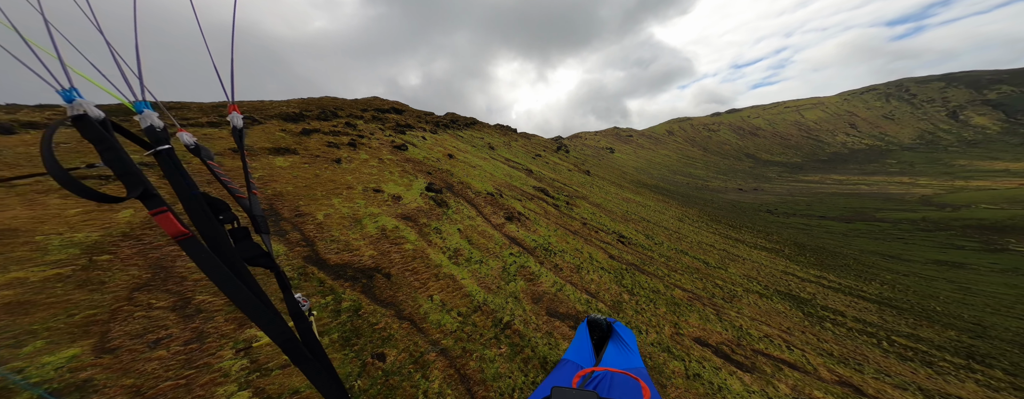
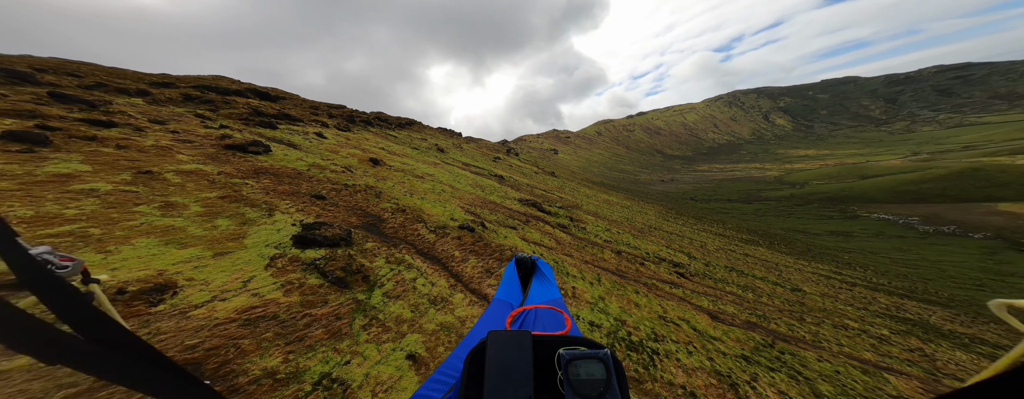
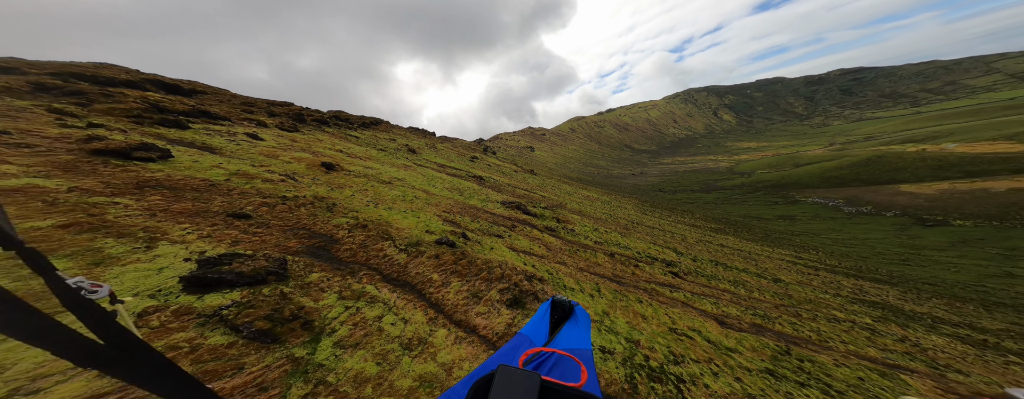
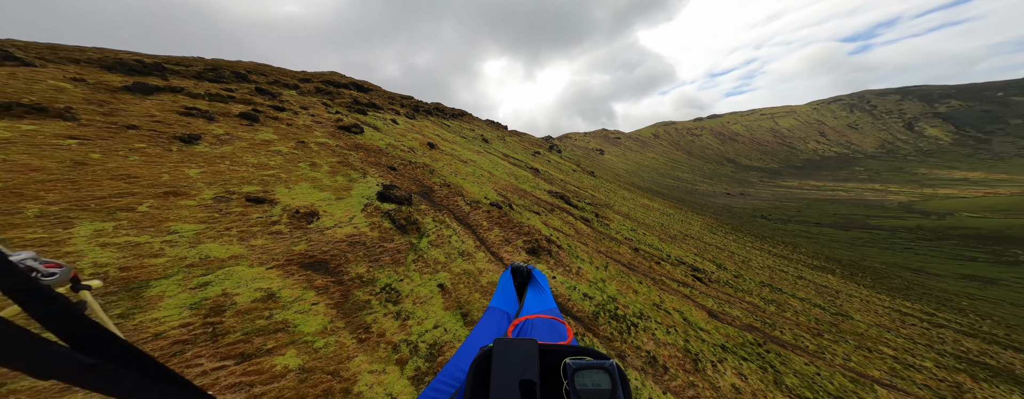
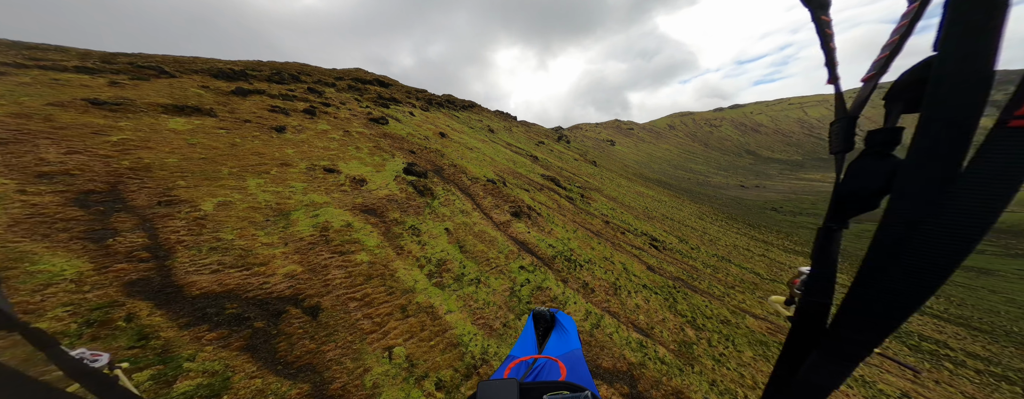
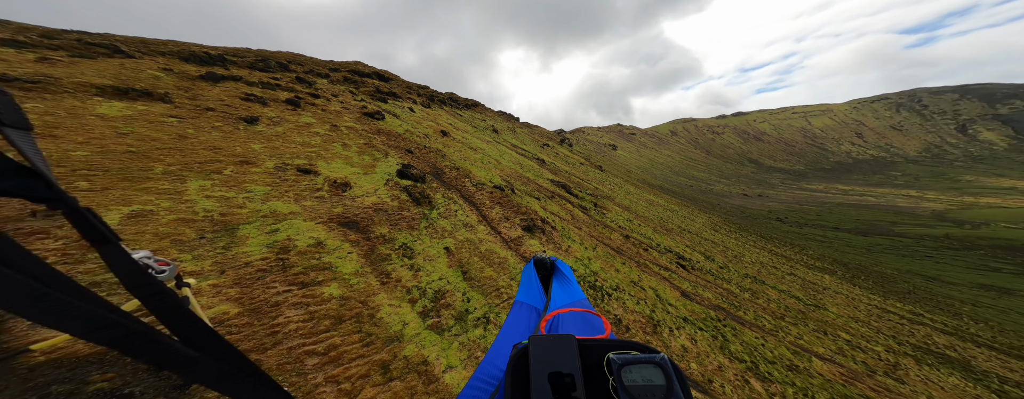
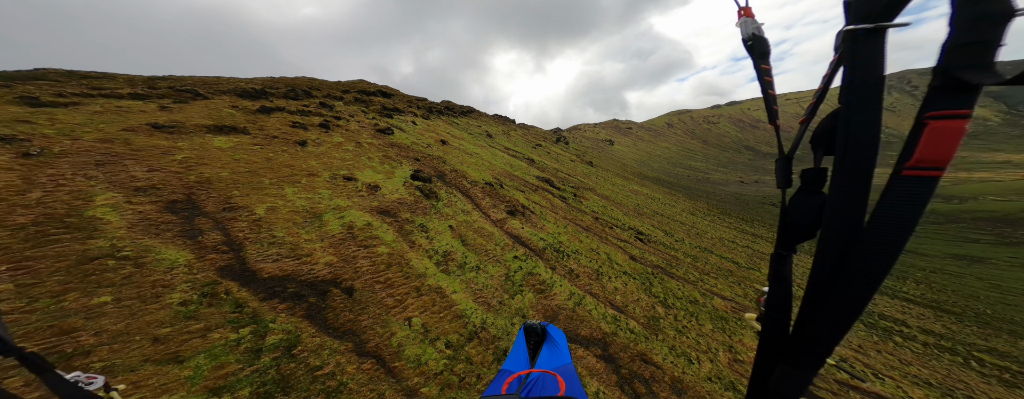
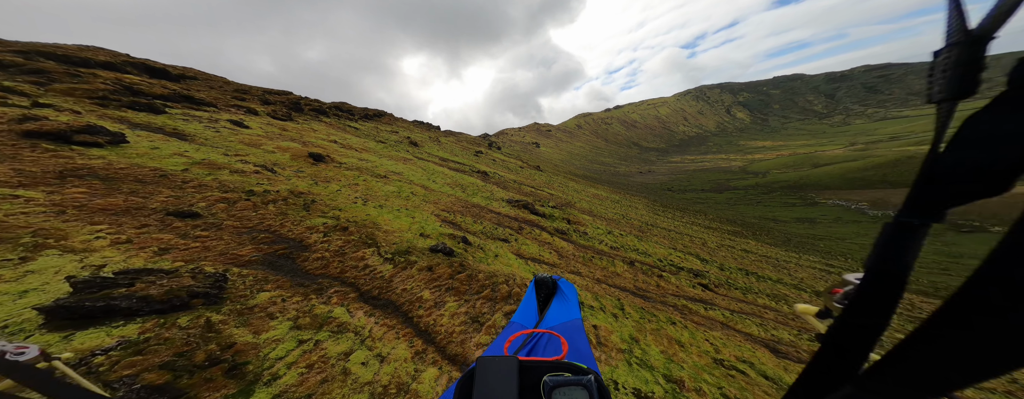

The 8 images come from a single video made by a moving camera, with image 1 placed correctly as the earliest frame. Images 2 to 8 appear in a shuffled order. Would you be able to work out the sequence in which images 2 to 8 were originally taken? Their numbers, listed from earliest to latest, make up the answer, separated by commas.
7, 5, 6, 4, 2, 3, 8
